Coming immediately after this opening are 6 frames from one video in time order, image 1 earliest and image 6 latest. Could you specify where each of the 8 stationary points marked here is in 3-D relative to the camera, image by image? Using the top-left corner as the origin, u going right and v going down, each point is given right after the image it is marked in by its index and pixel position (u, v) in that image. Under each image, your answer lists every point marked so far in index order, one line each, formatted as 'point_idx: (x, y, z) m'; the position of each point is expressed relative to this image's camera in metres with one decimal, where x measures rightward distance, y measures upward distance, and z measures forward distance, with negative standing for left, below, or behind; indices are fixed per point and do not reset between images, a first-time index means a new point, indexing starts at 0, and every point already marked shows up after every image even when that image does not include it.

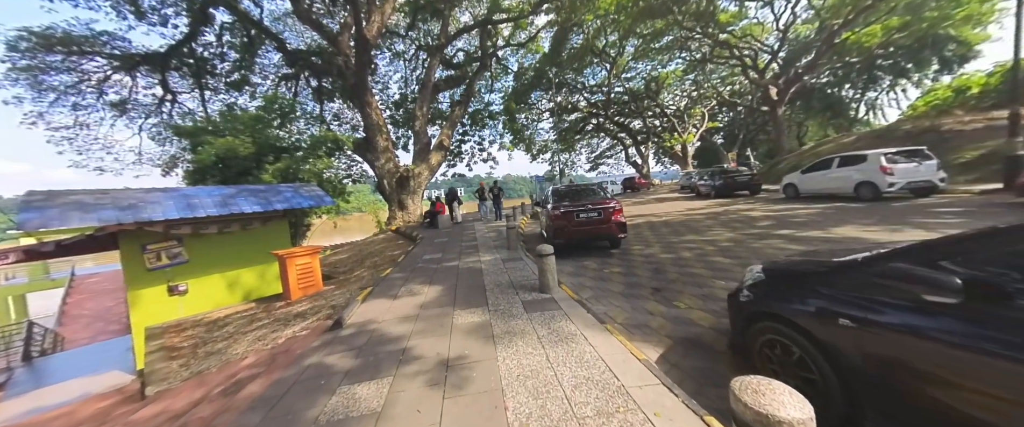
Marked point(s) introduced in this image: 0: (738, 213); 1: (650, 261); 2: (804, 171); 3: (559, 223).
0: (+7.8, 0.0, +10.5) m
1: (+2.8, -1.0, +6.2) m
2: (+11.9, +1.7, +12.4) m
3: (+1.0, -0.2, +7.1) m
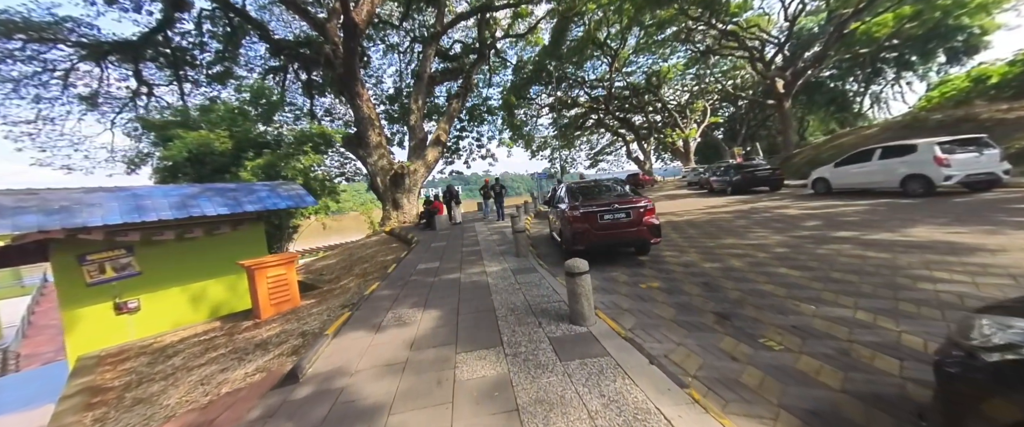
0: (+8.0, 0.0, +9.4) m
1: (+3.0, -1.0, +5.1) m
2: (+12.0, +1.8, +11.3) m
3: (+1.2, -0.2, +6.0) m
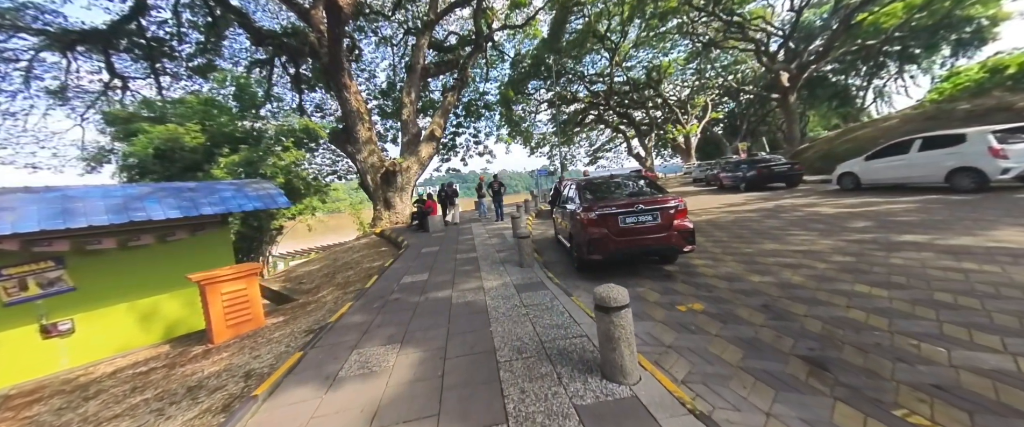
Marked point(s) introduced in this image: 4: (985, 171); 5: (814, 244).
0: (+8.0, +0.1, +8.4) m
1: (+3.0, -1.0, +4.1) m
2: (+12.0, +1.9, +10.4) m
3: (+1.3, -0.3, +5.0) m
4: (+12.0, +1.1, +7.8) m
5: (+5.4, -0.5, +5.5) m
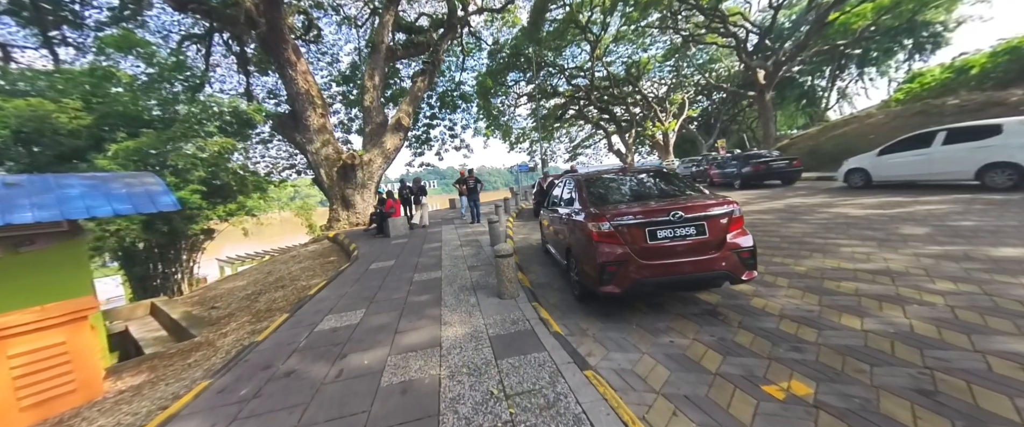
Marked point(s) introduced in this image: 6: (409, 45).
0: (+7.5, 0.0, +7.2) m
1: (+2.8, -1.1, +2.6) m
2: (+11.3, +1.9, +9.5) m
3: (+1.0, -0.4, +3.3) m
4: (+11.5, +1.0, +6.9) m
5: (+5.1, -0.6, +4.2) m
6: (-6.6, +10.9, +19.8) m
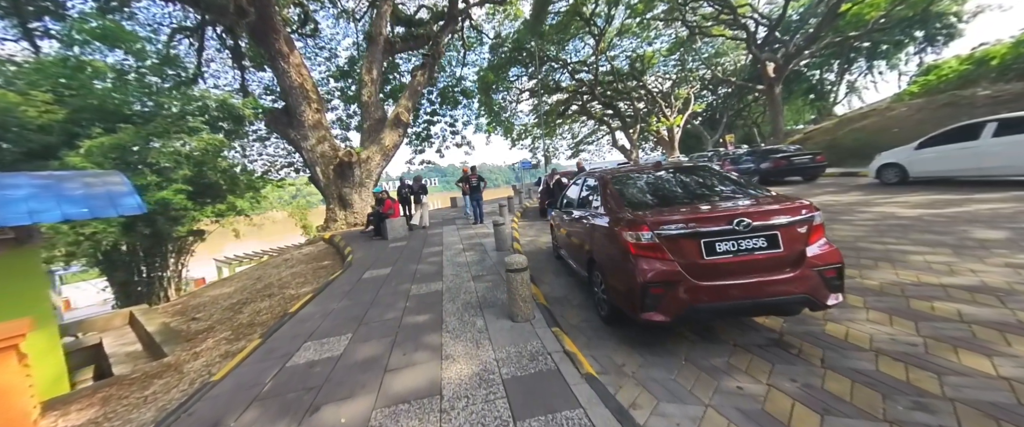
0: (+7.6, 0.0, +6.5) m
1: (+3.0, -1.2, +1.9) m
2: (+11.5, +1.9, +8.7) m
3: (+1.2, -0.4, +2.6) m
4: (+11.6, +1.0, +6.1) m
5: (+5.3, -0.7, +3.5) m
6: (-6.4, +10.9, +19.0) m
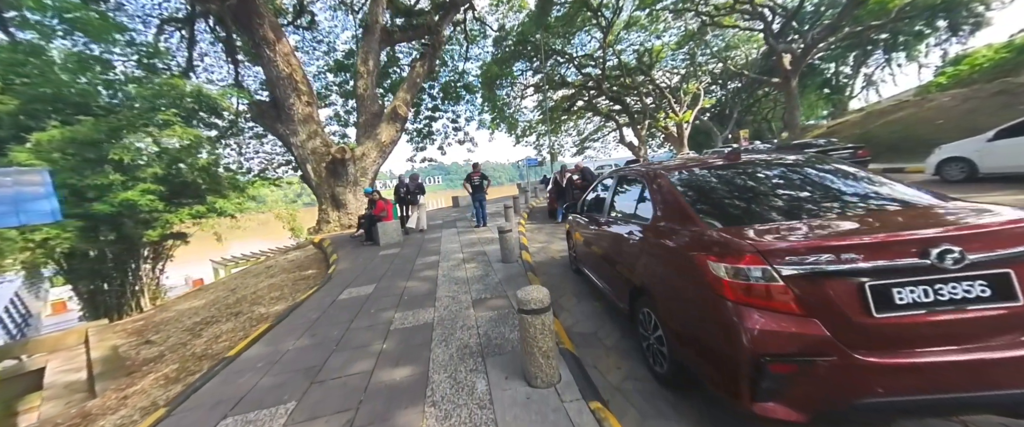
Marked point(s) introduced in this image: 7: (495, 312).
0: (+7.8, -0.1, +5.4) m
1: (+3.1, -1.3, +0.8) m
2: (+11.7, +1.9, +7.5) m
3: (+1.3, -0.5, +1.6) m
4: (+11.8, +1.0, +4.9) m
5: (+5.4, -0.8, +2.4) m
6: (-6.1, +10.9, +17.9) m
7: (-0.2, -1.1, +3.6) m
